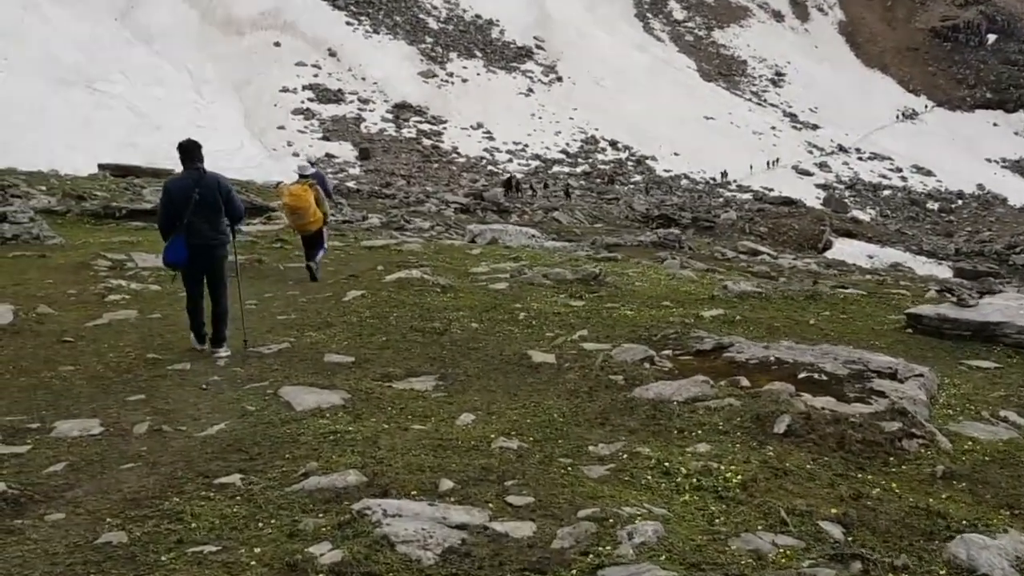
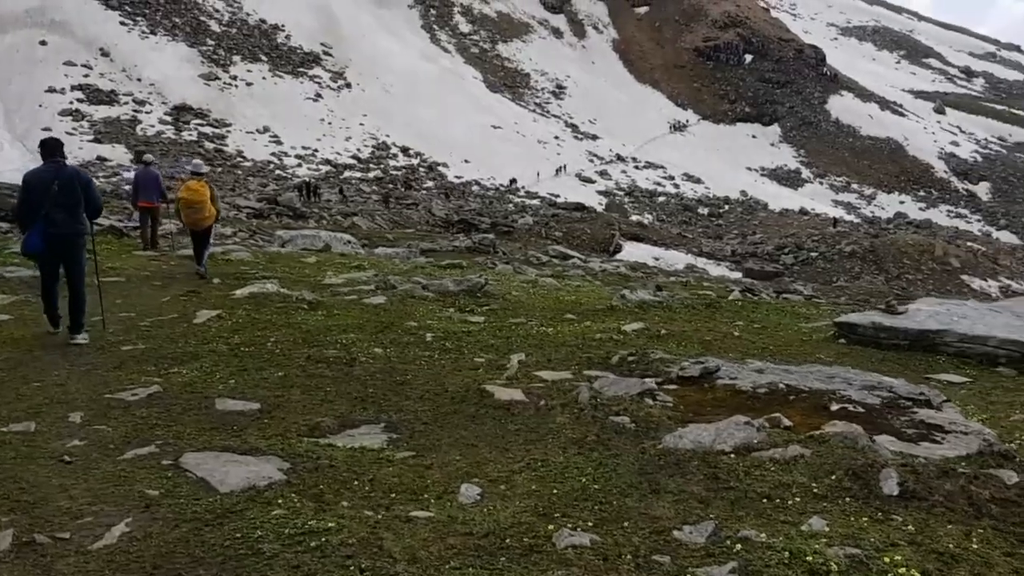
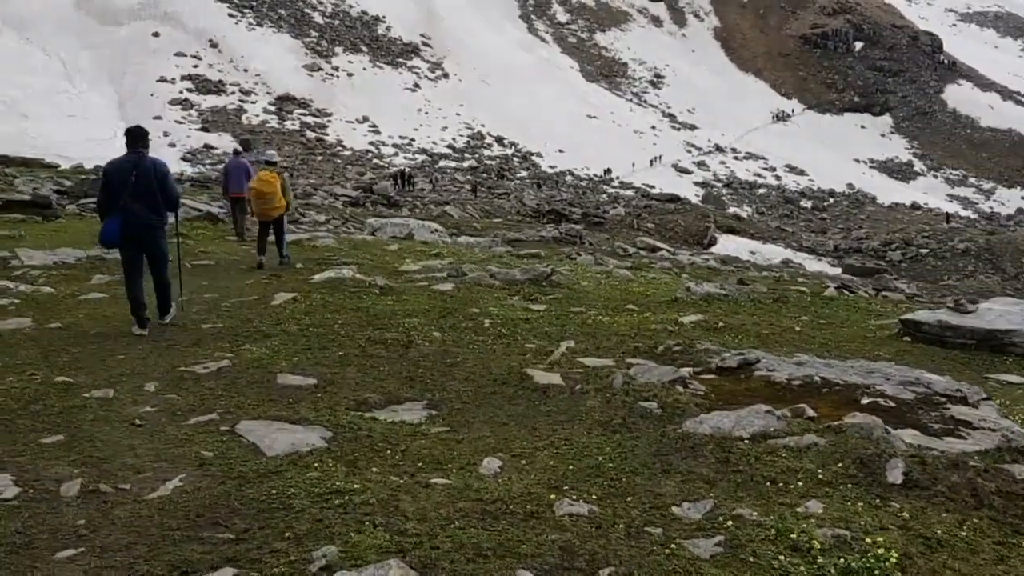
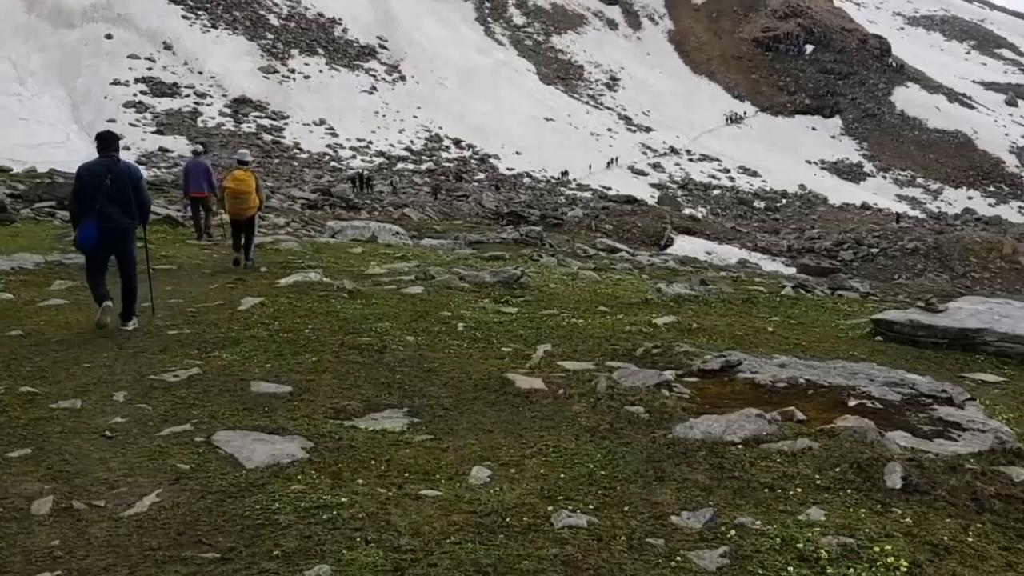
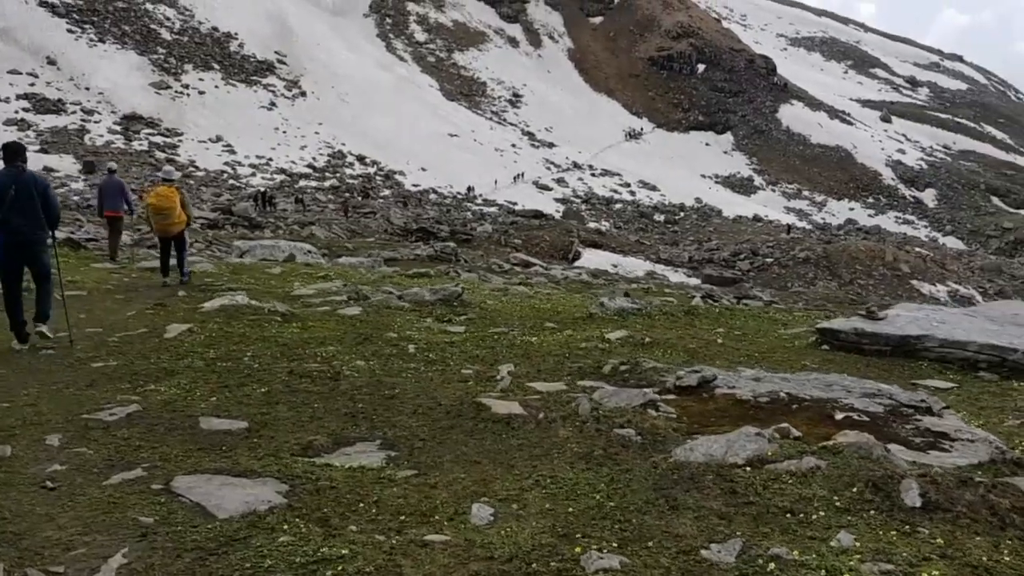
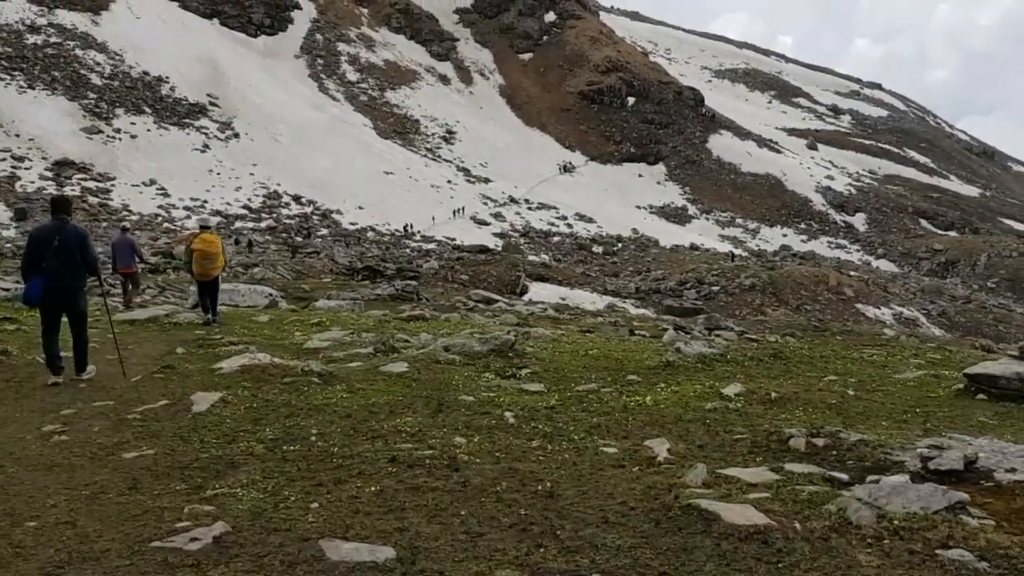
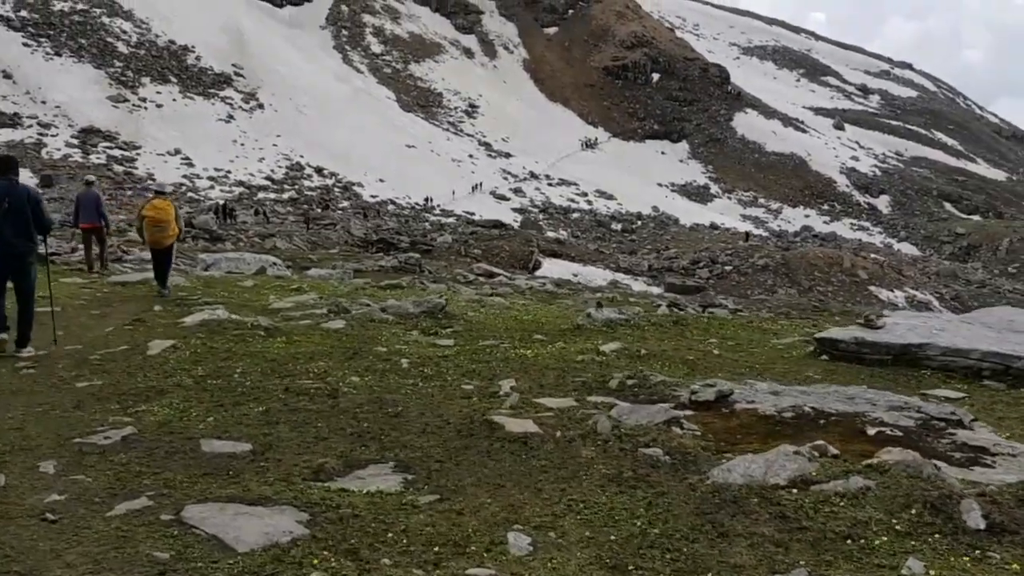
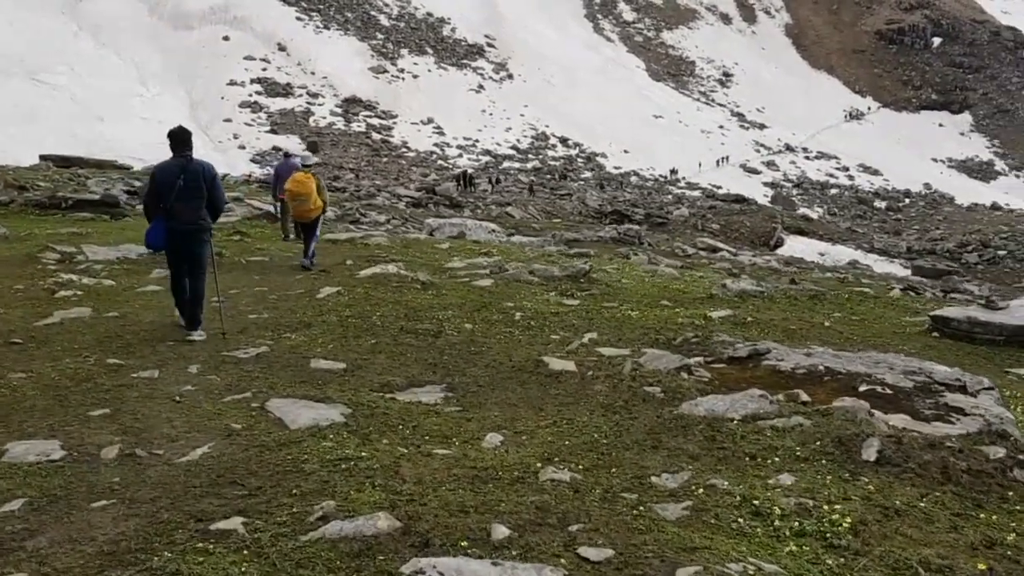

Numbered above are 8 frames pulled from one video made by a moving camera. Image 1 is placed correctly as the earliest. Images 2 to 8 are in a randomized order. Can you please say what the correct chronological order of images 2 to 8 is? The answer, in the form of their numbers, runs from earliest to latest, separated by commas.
8, 3, 4, 2, 5, 7, 6
